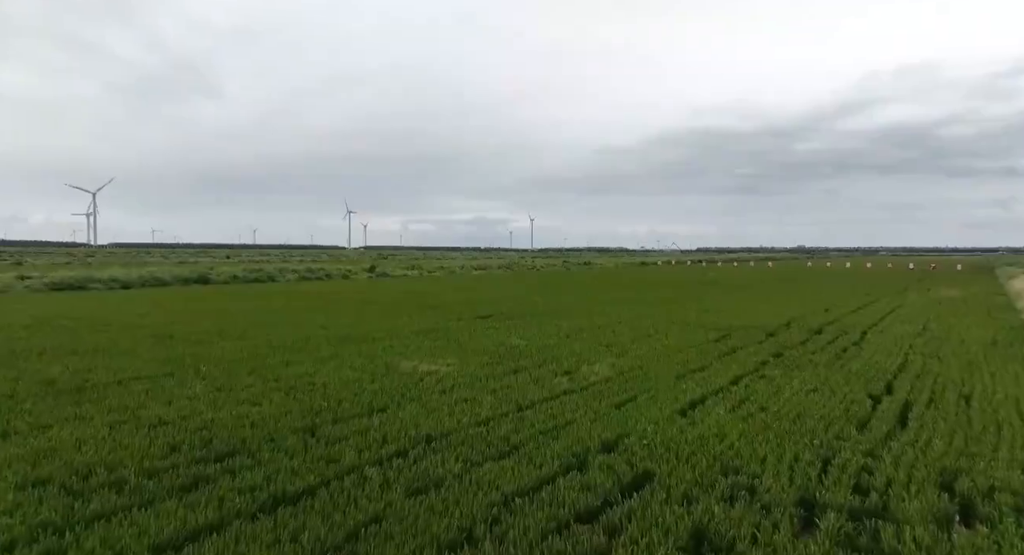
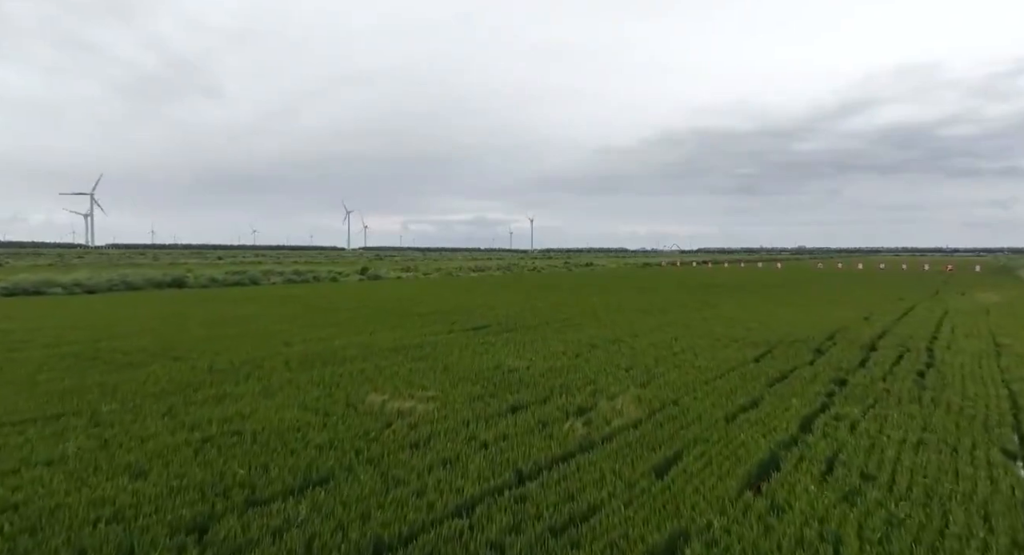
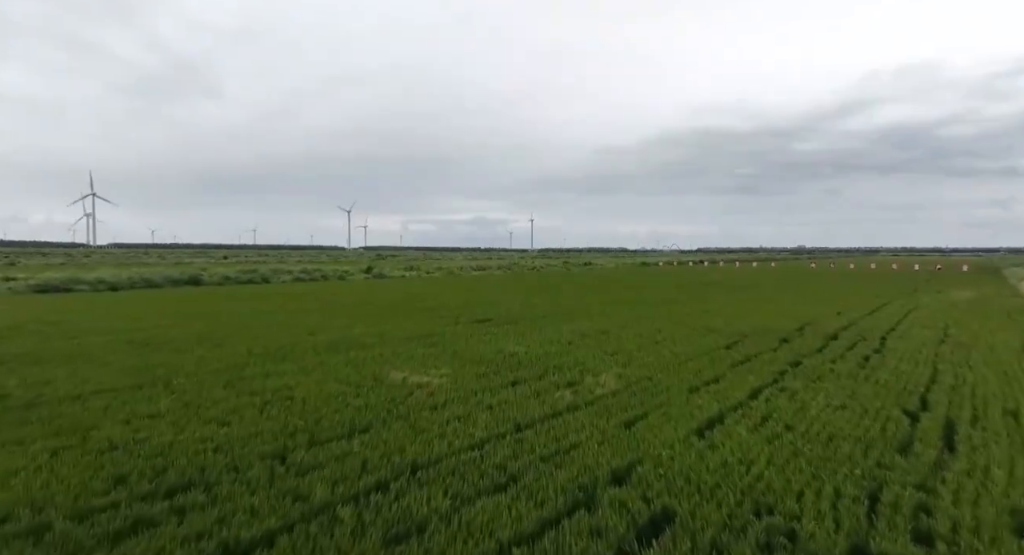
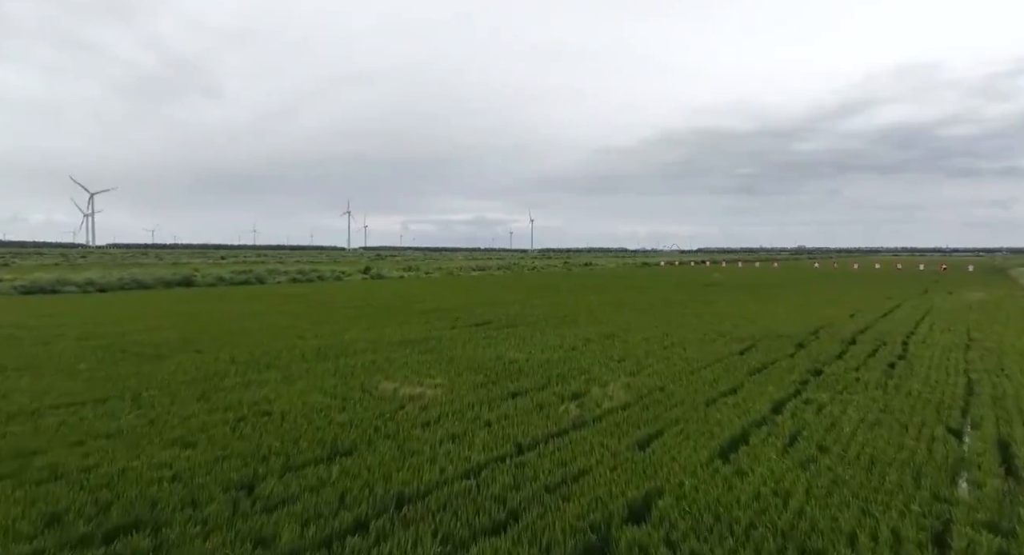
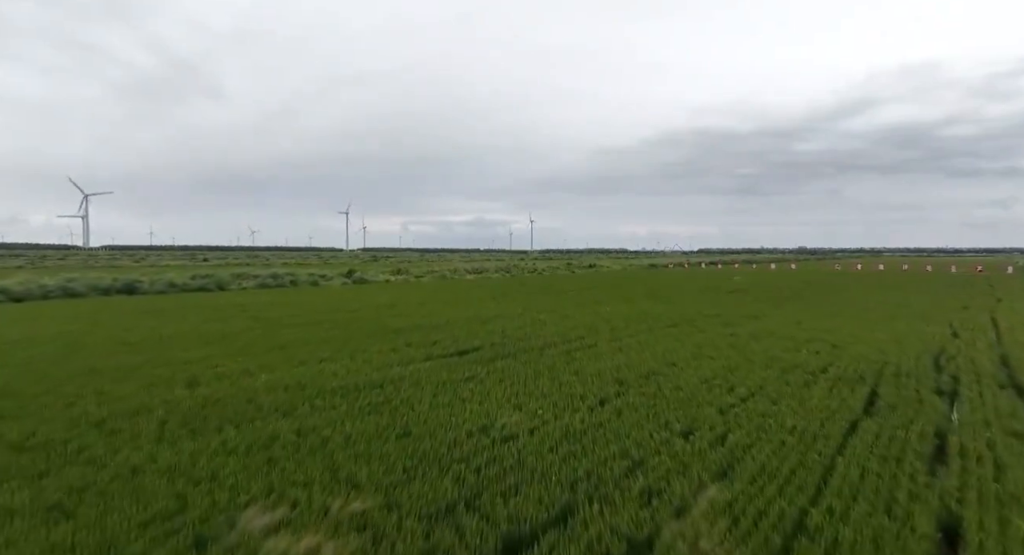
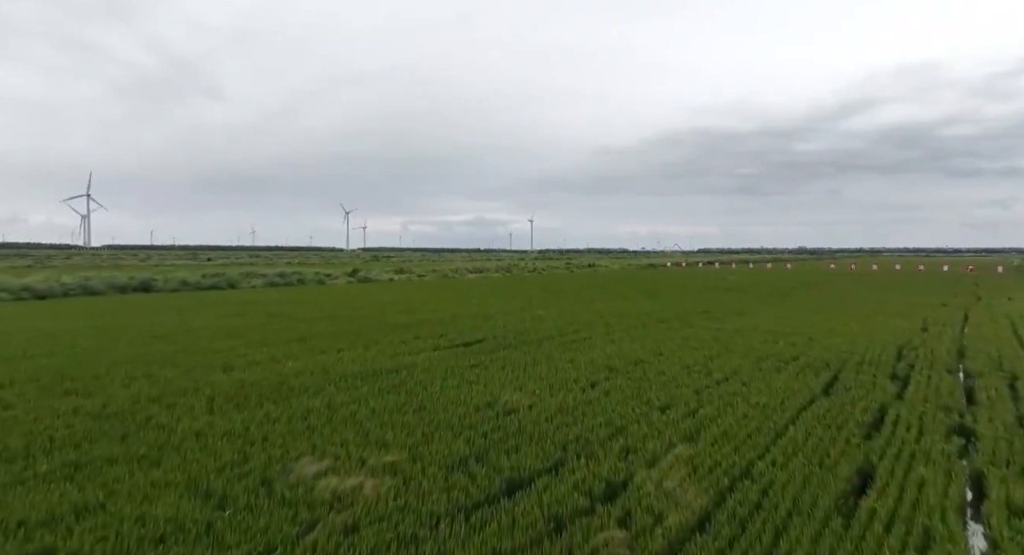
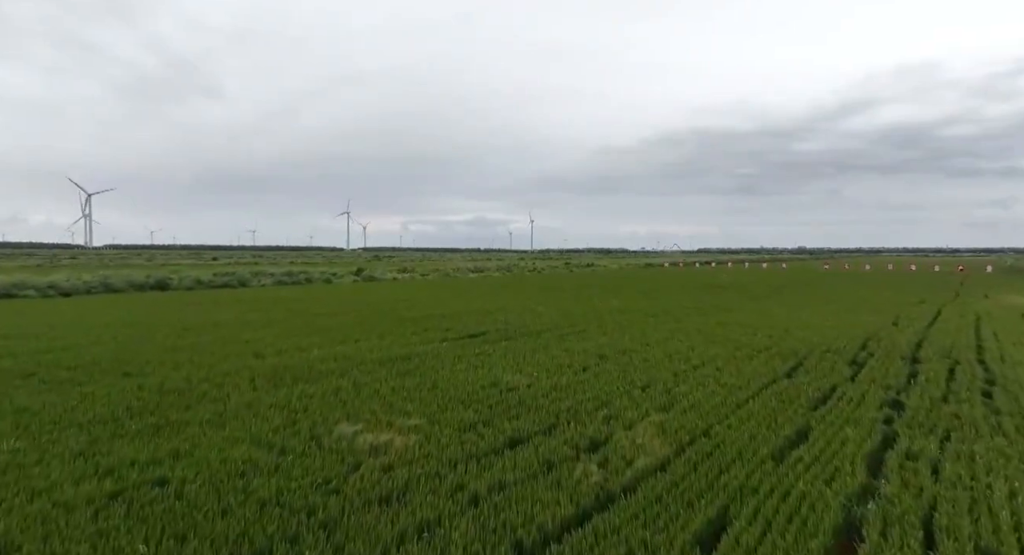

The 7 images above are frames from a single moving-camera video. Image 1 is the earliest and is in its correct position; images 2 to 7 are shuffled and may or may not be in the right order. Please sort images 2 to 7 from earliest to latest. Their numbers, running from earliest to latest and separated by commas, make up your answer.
3, 4, 2, 7, 6, 5
